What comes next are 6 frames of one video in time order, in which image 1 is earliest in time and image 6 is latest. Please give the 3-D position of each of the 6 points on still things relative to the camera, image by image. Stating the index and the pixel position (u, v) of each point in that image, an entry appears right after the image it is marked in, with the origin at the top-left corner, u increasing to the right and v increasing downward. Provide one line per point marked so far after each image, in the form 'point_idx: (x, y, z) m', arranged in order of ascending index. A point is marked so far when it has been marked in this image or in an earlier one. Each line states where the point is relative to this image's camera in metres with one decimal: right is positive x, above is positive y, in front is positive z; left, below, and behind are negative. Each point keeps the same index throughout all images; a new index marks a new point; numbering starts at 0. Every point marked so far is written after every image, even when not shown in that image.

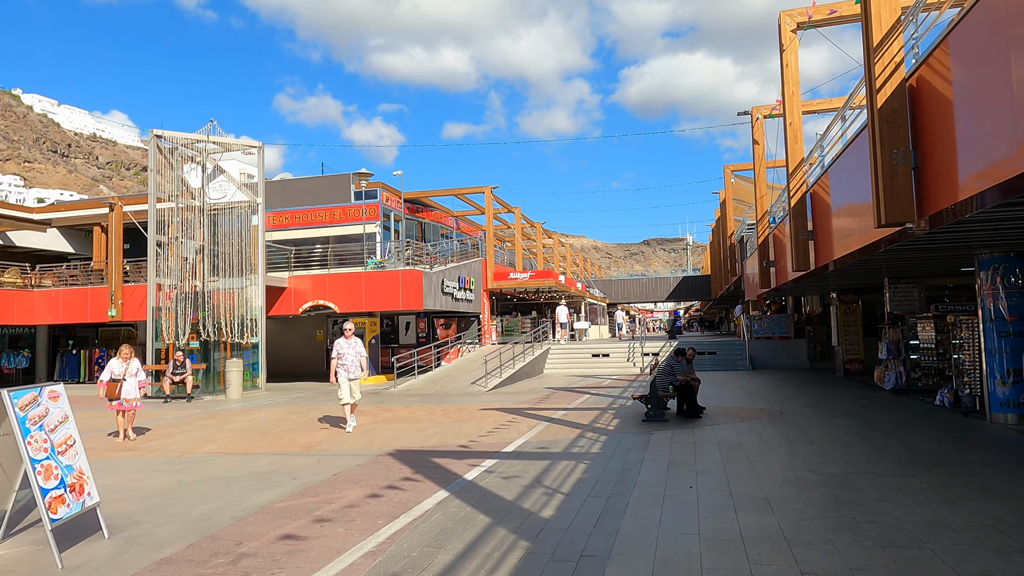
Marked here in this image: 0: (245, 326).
0: (-7.9, -1.2, +19.6) m
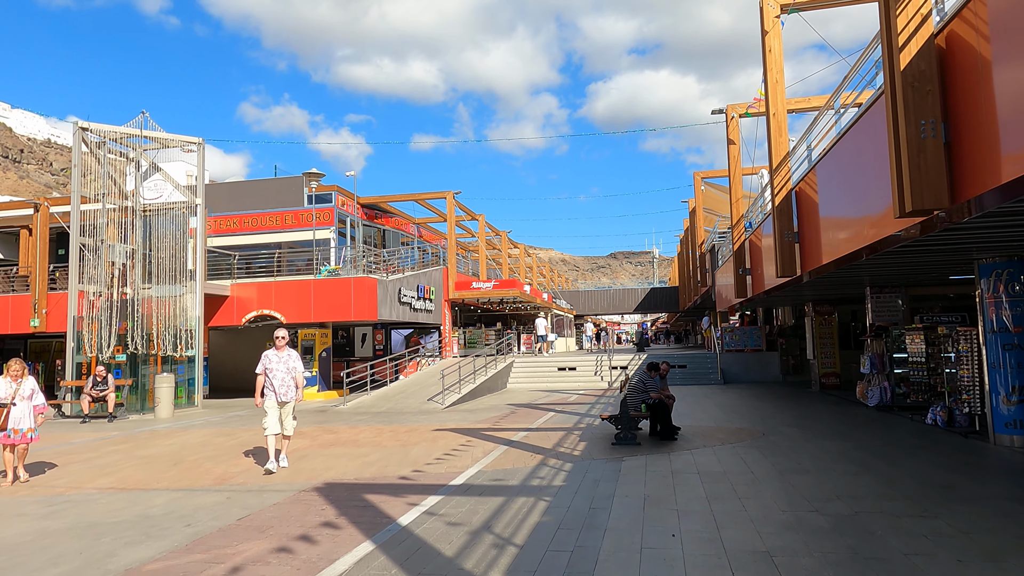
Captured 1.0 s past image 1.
0: (-9.0, -1.4, +17.9) m
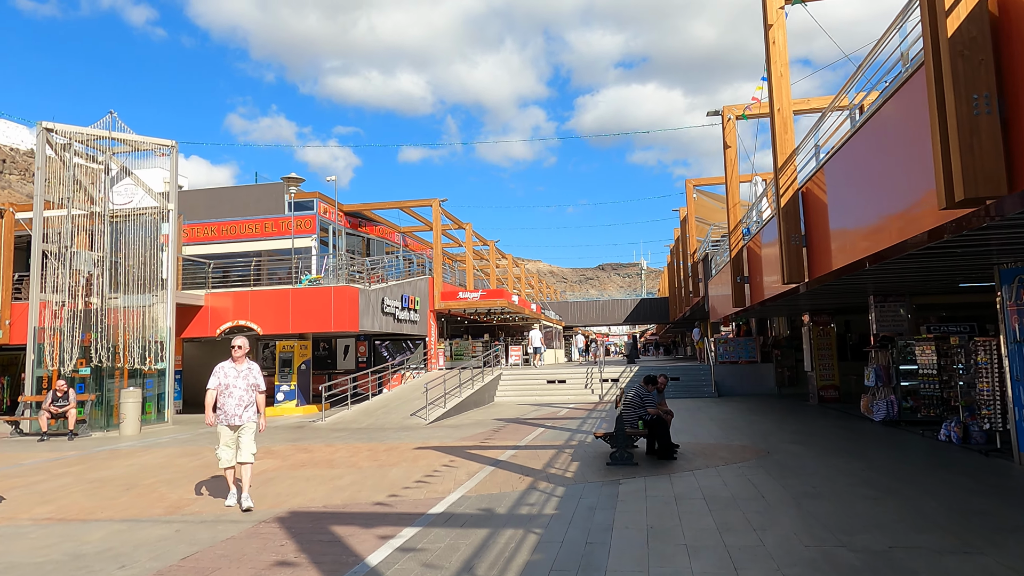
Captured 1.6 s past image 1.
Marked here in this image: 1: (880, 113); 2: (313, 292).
0: (-9.3, -1.6, +17.0) m
1: (+3.7, +1.8, +6.8) m
2: (-5.8, -0.1, +19.4) m
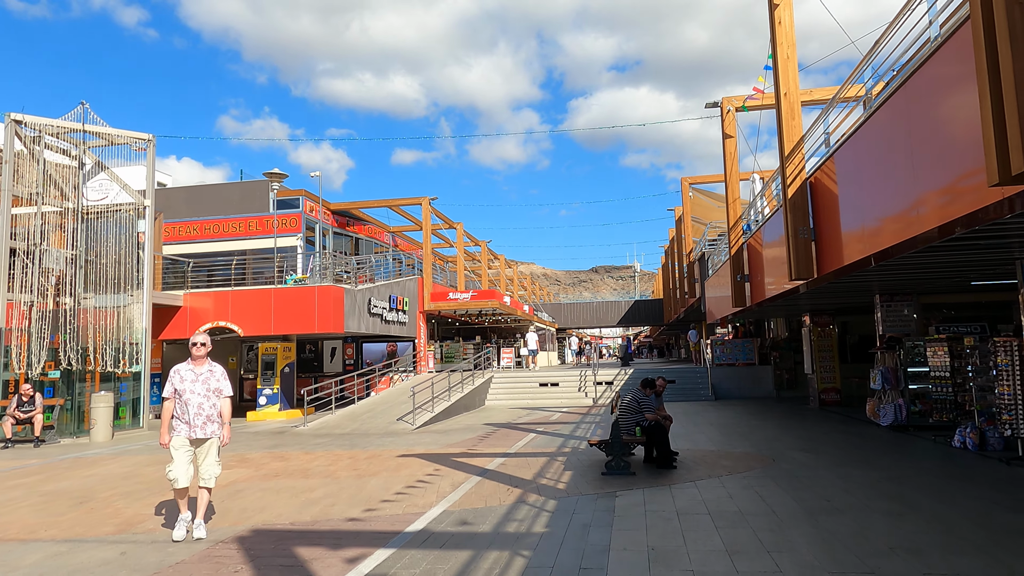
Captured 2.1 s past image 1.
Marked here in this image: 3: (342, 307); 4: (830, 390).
0: (-9.5, -1.6, +16.3) m
1: (+3.6, +1.8, +6.2) m
2: (-6.1, -0.1, +18.8) m
3: (-4.9, -0.5, +19.0) m
4: (+8.0, -2.6, +16.8) m
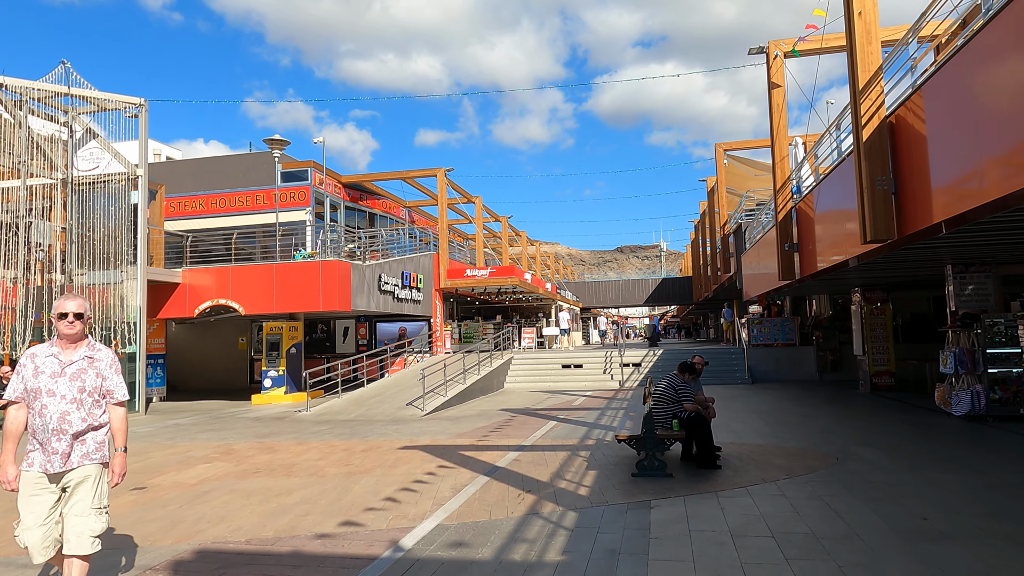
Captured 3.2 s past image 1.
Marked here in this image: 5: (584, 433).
0: (-9.1, -1.0, +15.3) m
1: (+3.6, +2.1, +4.6) m
2: (-5.6, +0.5, +17.6) m
3: (-4.3, +0.1, +17.8) m
4: (+8.5, -1.9, +15.2) m
5: (+1.1, -2.3, +10.4) m
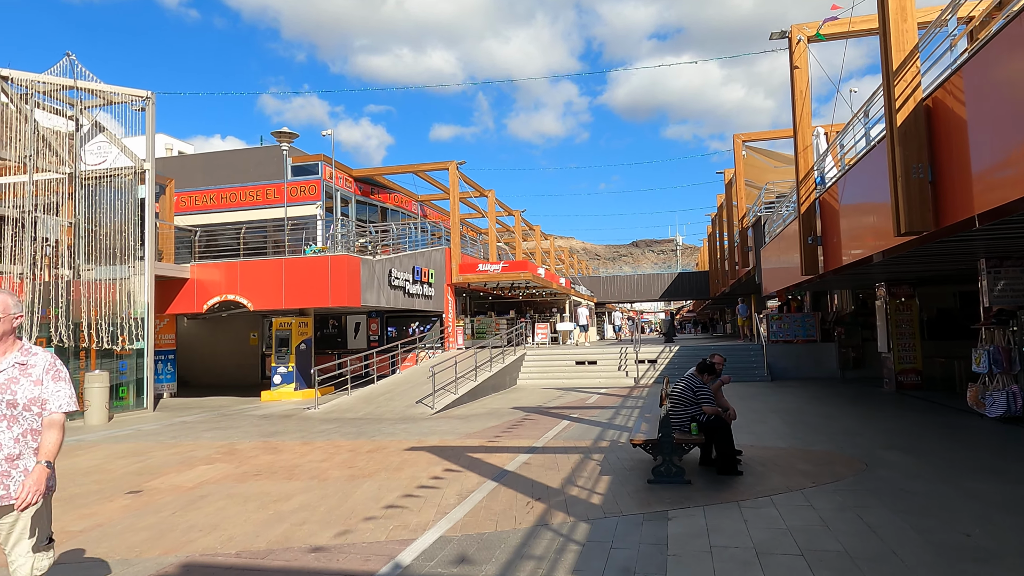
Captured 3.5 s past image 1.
0: (-8.8, -0.9, +15.1) m
1: (+3.7, +2.1, +4.1) m
2: (-5.2, +0.7, +17.3) m
3: (-4.0, +0.2, +17.5) m
4: (+8.7, -1.8, +14.6) m
5: (+1.3, -2.2, +10.0) m
